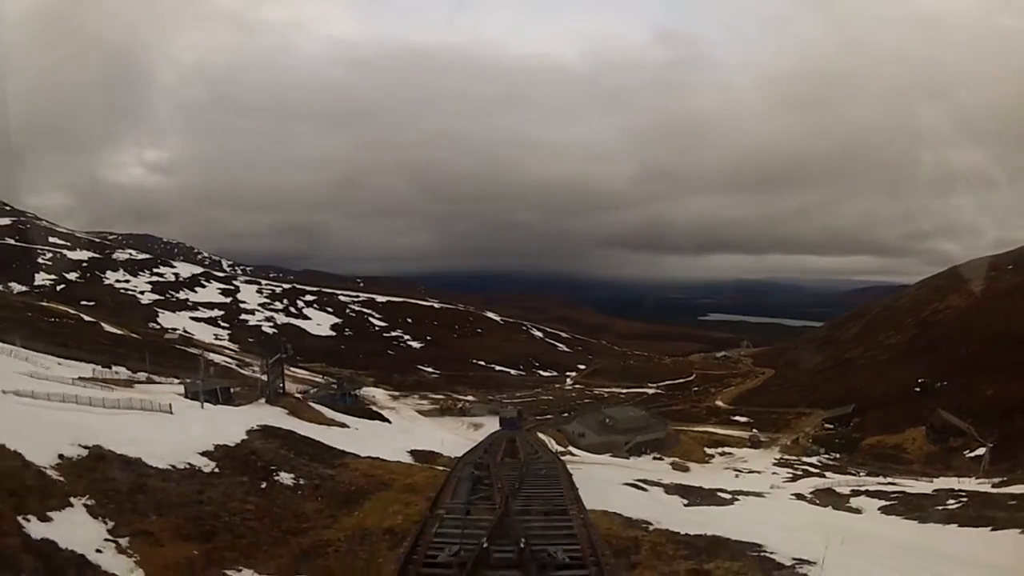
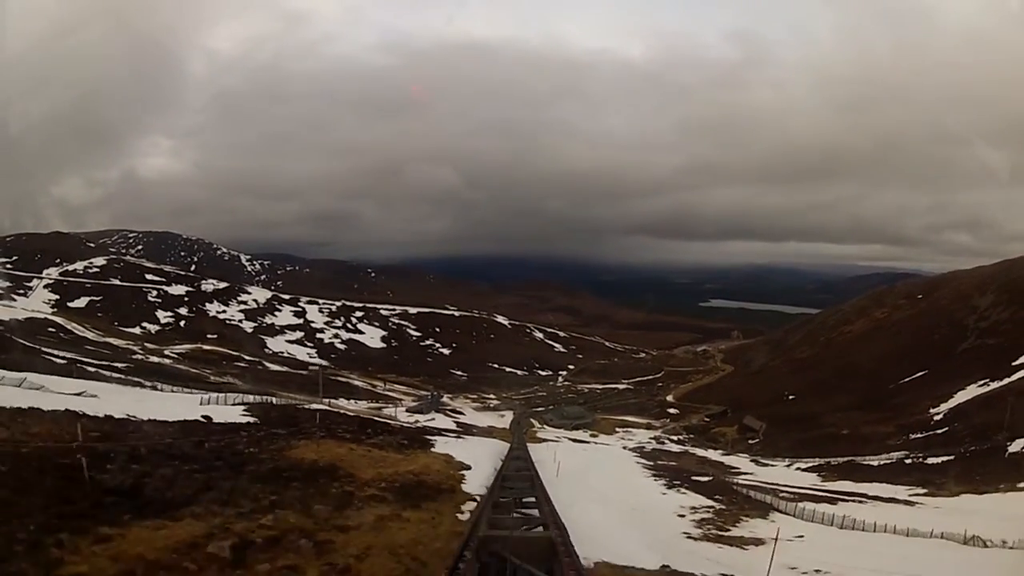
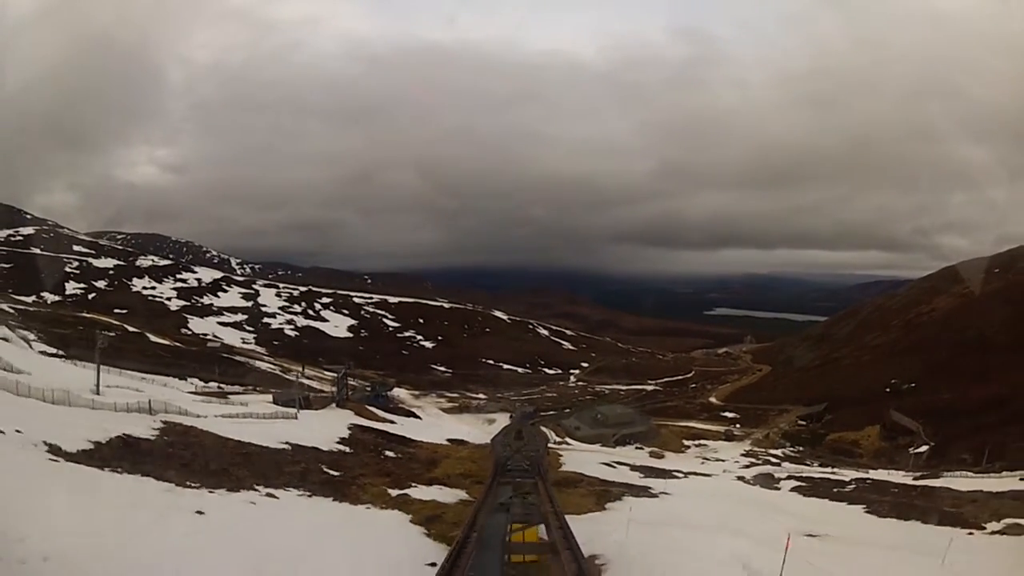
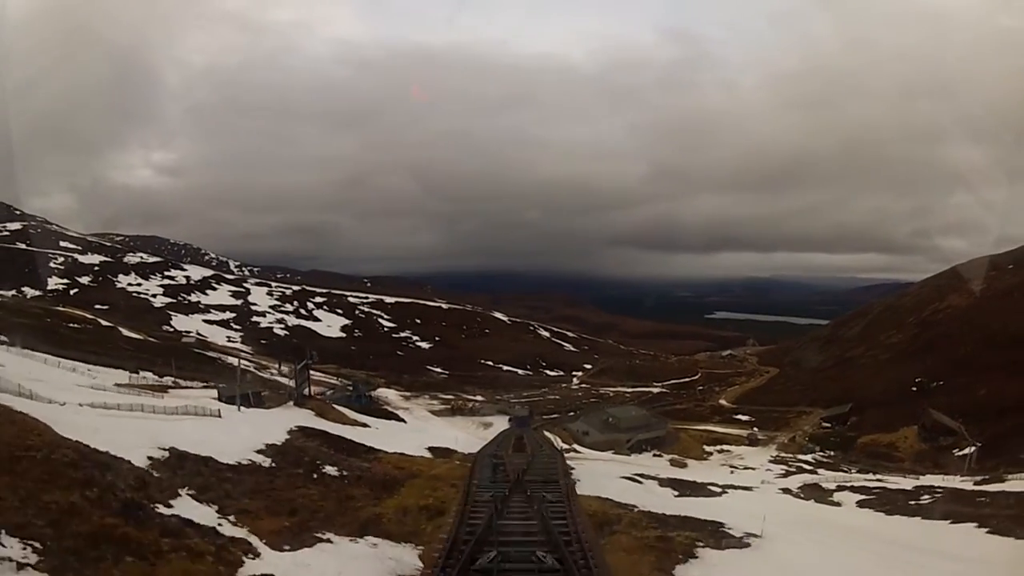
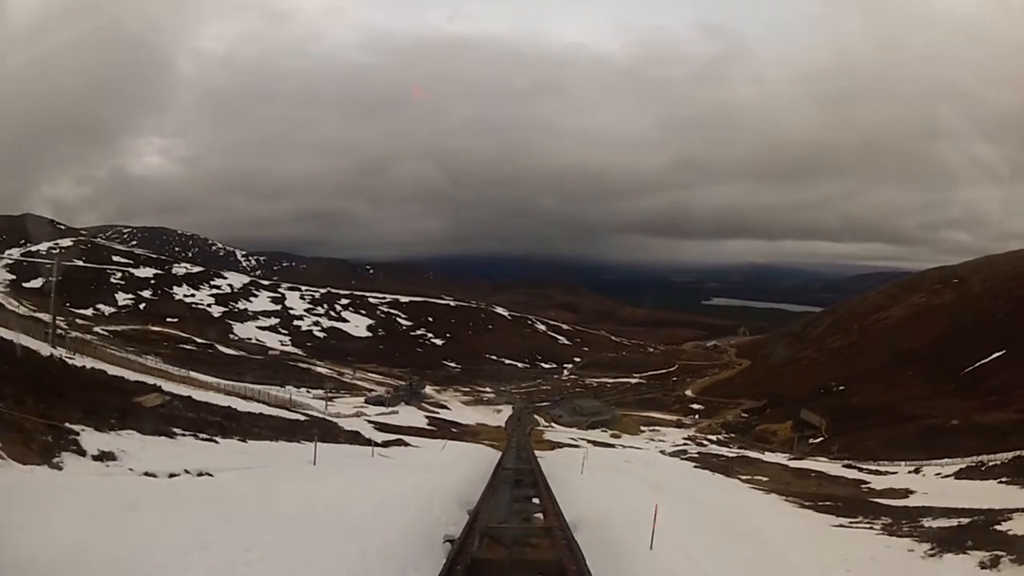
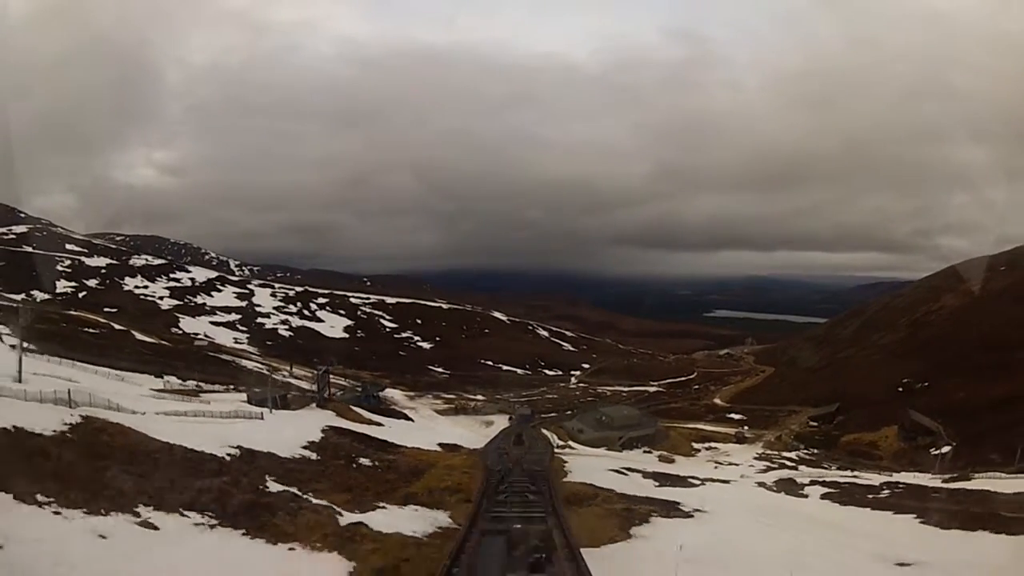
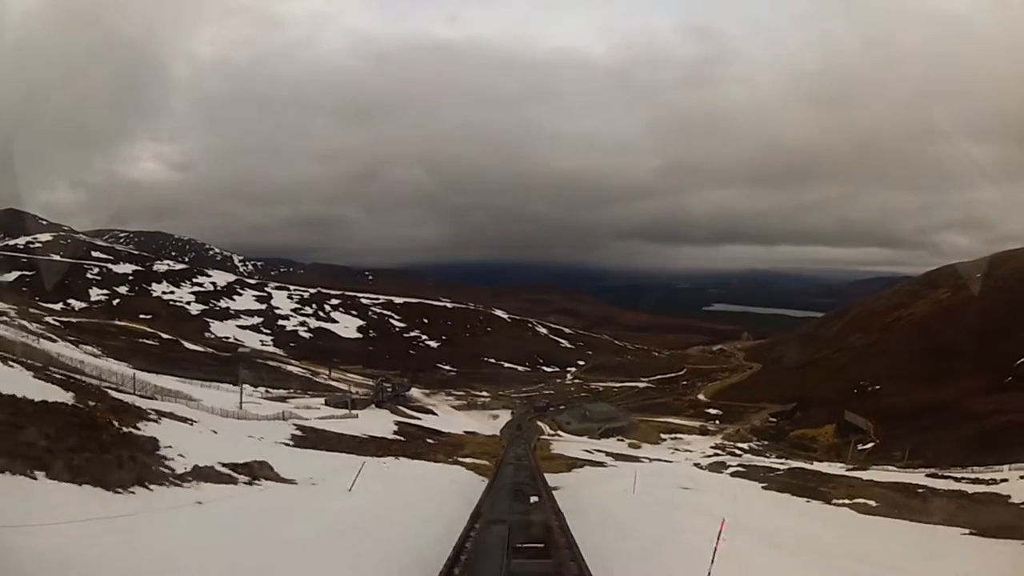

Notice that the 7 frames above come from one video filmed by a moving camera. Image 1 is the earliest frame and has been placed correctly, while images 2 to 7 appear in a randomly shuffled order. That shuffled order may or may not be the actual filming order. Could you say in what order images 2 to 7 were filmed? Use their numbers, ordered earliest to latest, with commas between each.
4, 6, 3, 7, 5, 2
